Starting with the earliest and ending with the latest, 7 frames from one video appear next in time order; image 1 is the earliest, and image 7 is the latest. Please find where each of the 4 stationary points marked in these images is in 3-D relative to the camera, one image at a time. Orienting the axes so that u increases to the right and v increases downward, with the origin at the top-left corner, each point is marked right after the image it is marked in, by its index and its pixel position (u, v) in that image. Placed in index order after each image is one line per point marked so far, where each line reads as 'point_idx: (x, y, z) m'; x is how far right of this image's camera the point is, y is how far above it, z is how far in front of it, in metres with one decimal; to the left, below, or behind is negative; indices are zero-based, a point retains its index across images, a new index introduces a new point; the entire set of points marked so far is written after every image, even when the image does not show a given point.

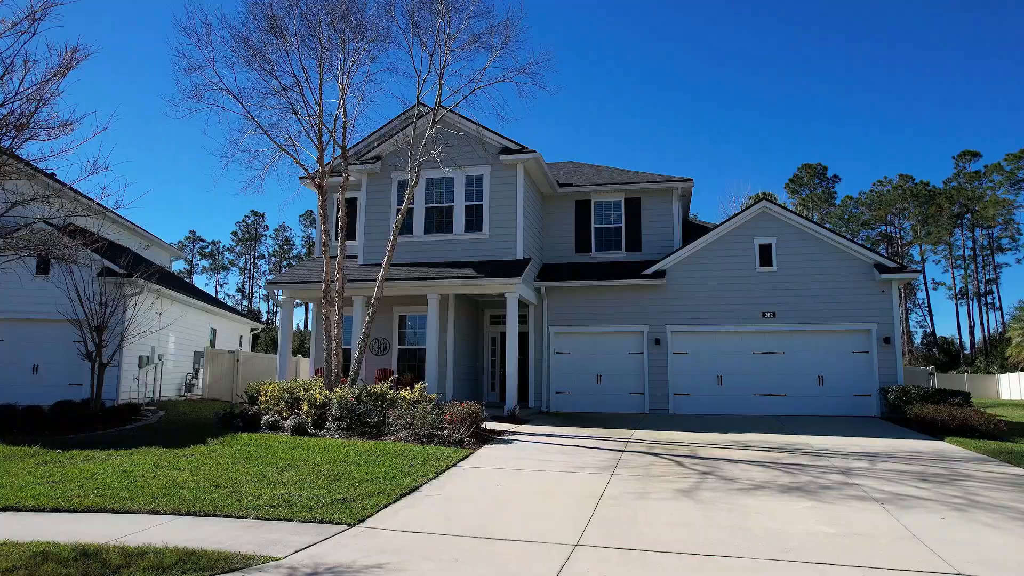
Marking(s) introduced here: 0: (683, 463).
0: (+2.4, -2.4, +9.0) m
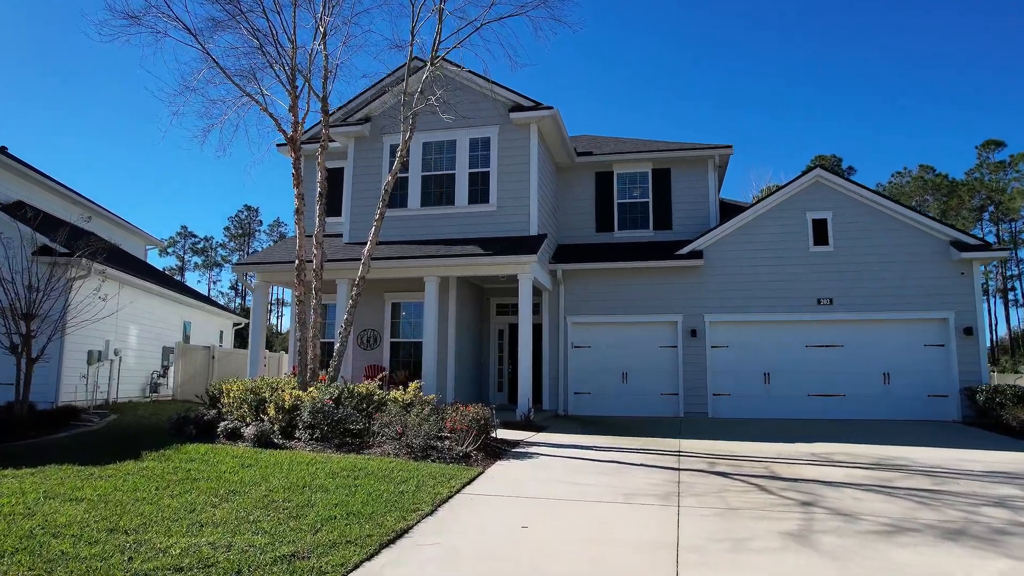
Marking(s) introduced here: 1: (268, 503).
0: (+2.6, -2.0, +6.7) m
1: (-2.2, -1.9, +5.9) m
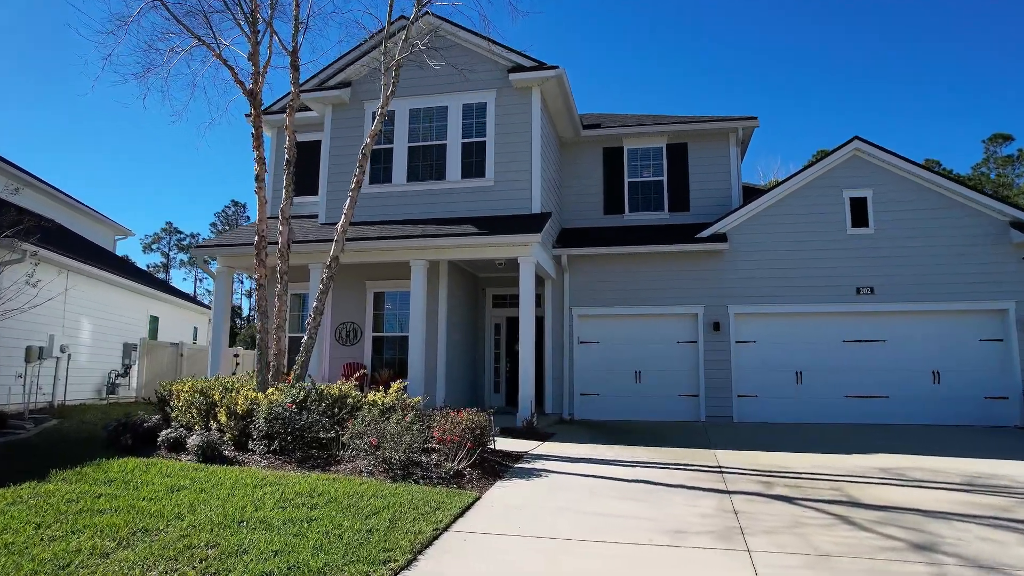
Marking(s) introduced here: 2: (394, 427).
0: (+2.7, -1.8, +5.1) m
1: (-2.1, -1.7, +4.3) m
2: (-1.2, -1.5, +6.9) m
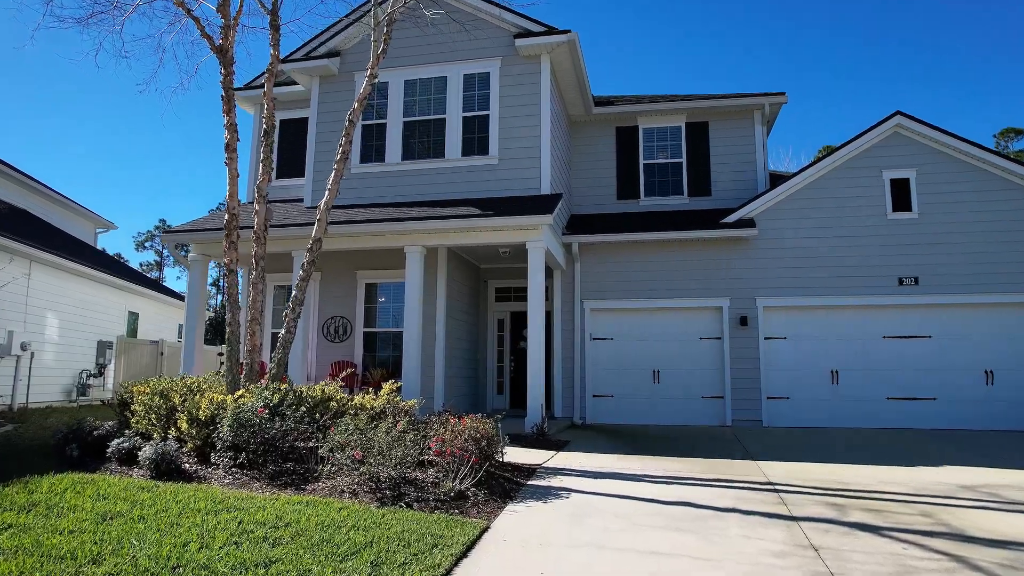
0: (+2.8, -1.6, +3.9) m
1: (-2.0, -1.5, +3.1) m
2: (-1.1, -1.3, +5.8) m
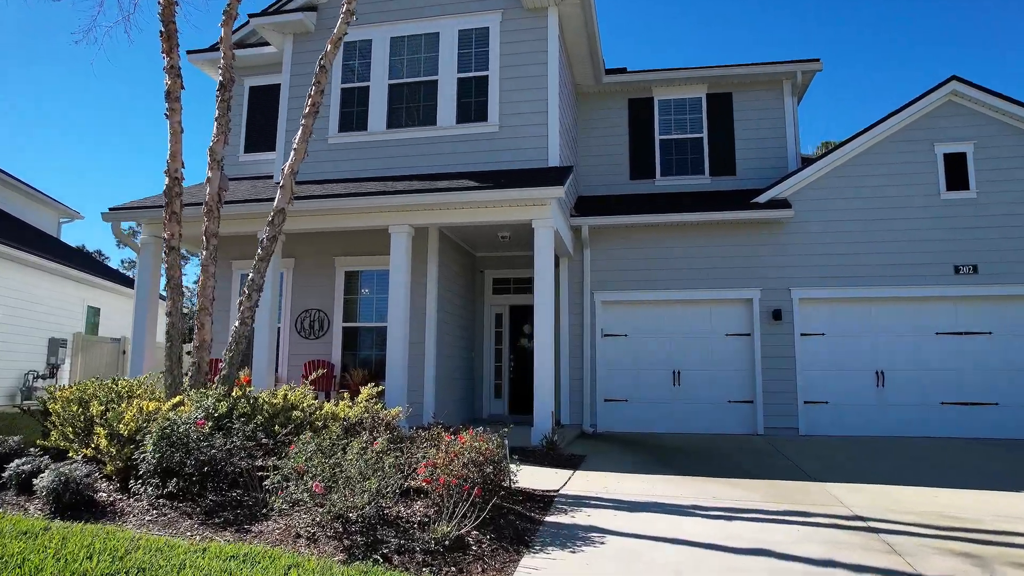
0: (+2.9, -1.5, +2.5) m
1: (-1.9, -1.4, +1.7) m
2: (-1.0, -1.2, +4.4) m
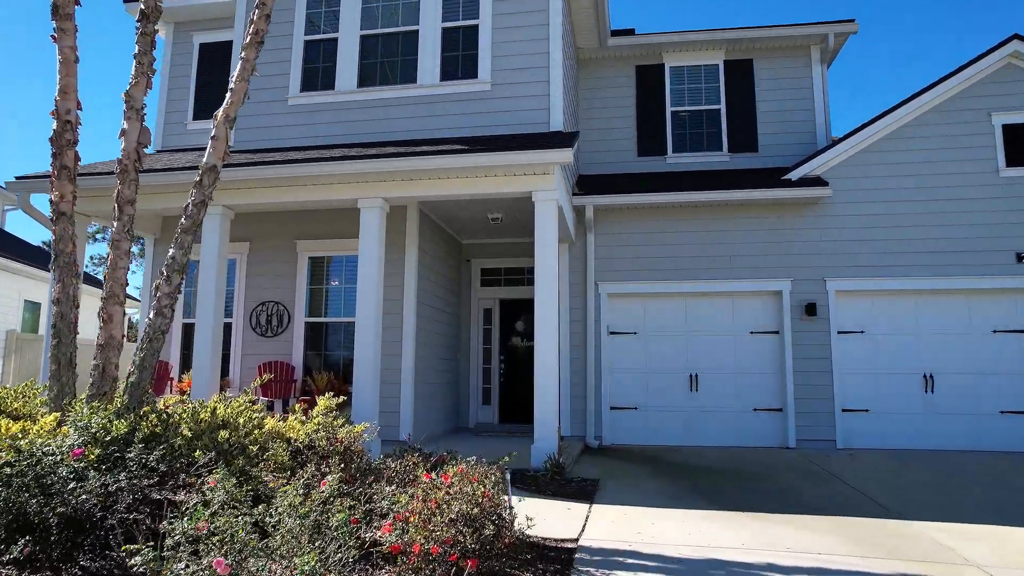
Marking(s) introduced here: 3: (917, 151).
0: (+3.0, -1.3, +1.2) m
1: (-1.8, -1.2, +0.2) m
2: (-1.0, -1.0, +2.9) m
3: (+5.2, +1.8, +8.4) m
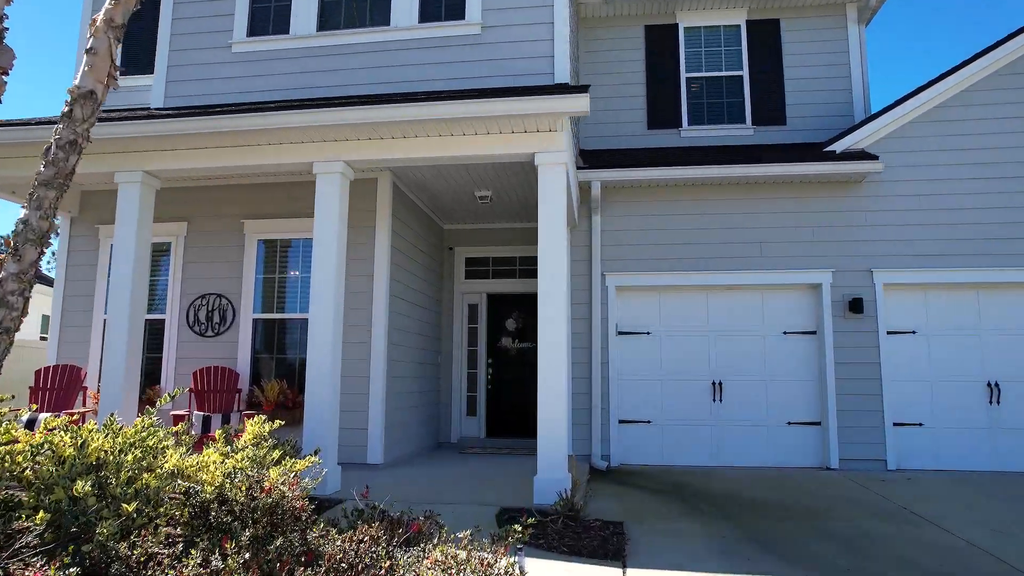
0: (+3.1, -1.3, -0.1) m
1: (-1.6, -1.1, -1.2) m
2: (-0.9, -0.9, +1.5) m
3: (+5.1, +1.8, +7.2) m
